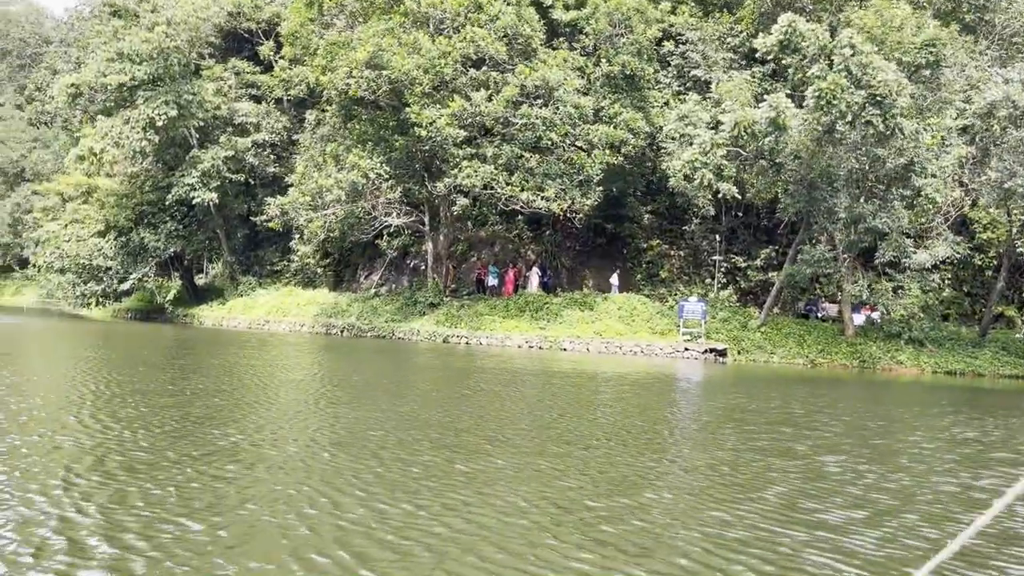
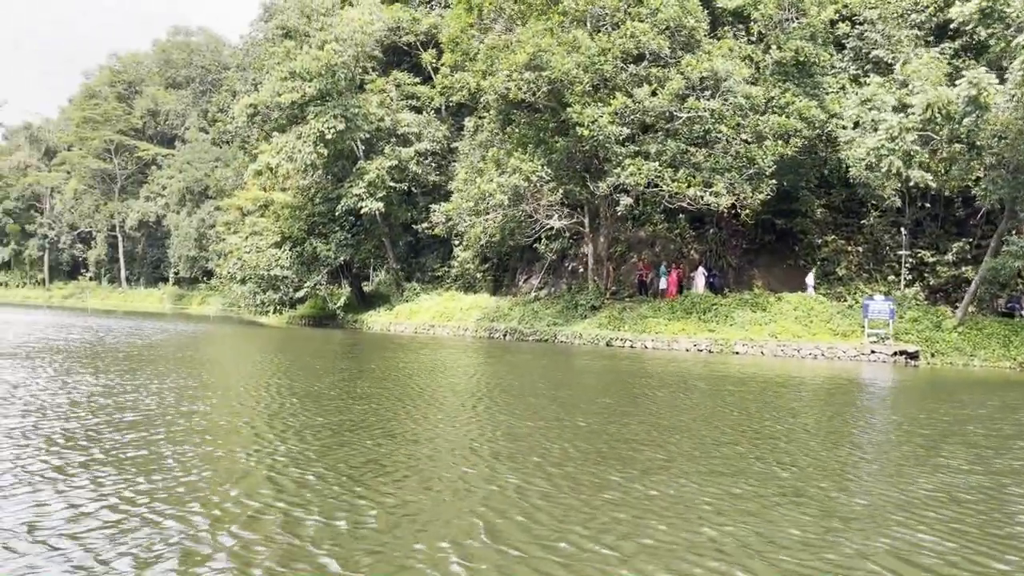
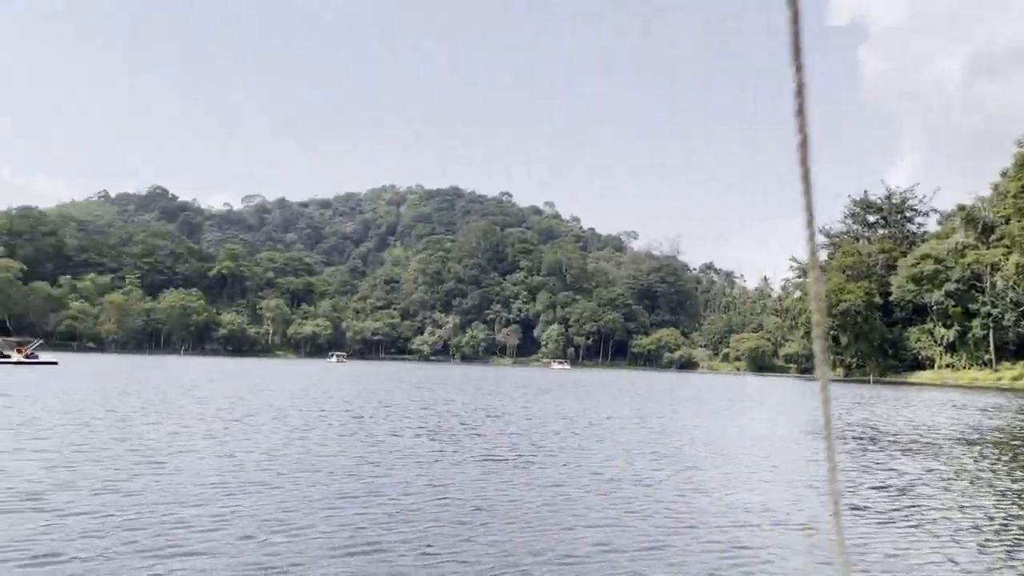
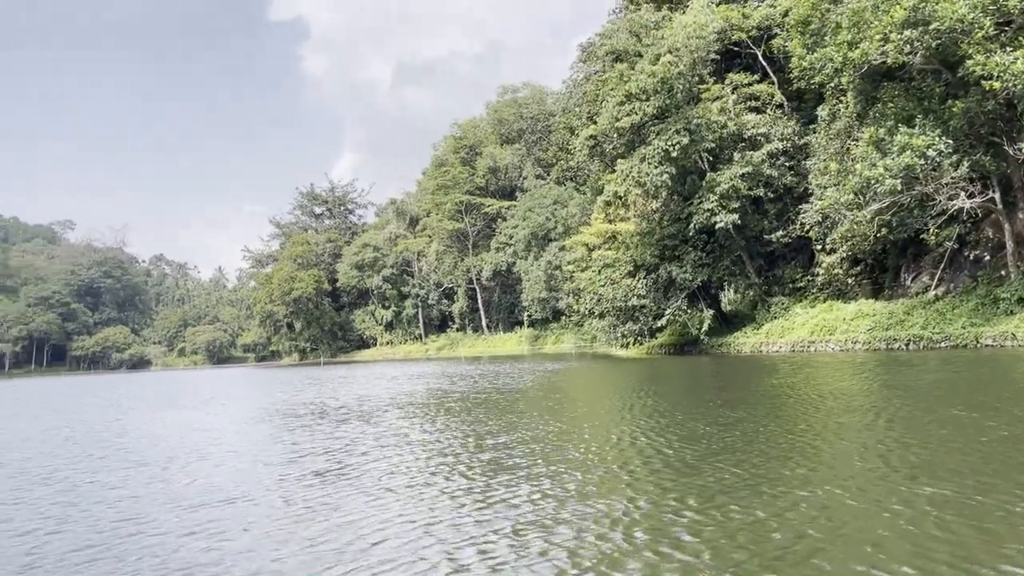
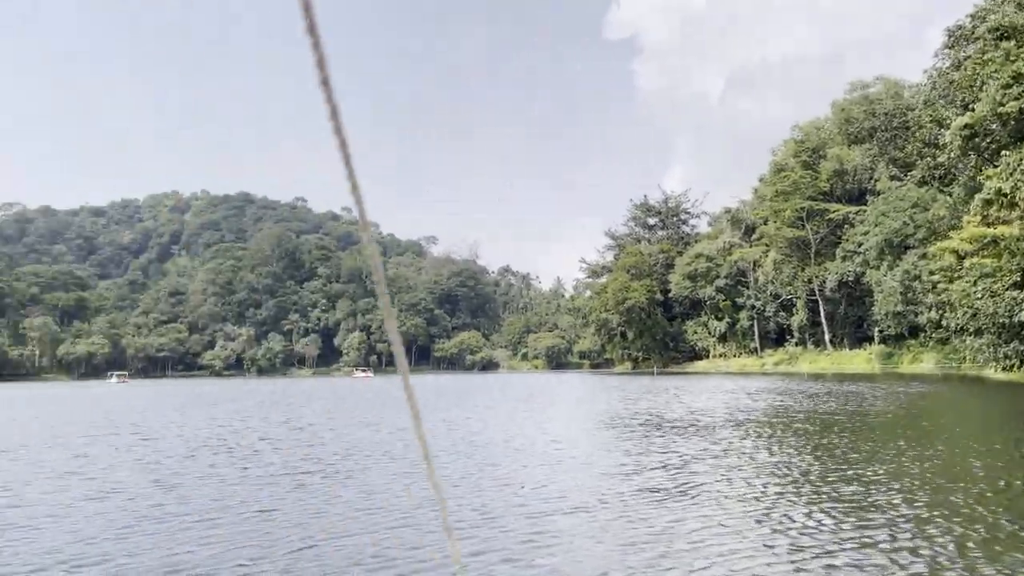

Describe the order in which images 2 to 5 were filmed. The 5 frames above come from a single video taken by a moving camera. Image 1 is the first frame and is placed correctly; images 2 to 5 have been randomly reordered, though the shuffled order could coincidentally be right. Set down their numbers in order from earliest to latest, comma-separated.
2, 4, 5, 3
